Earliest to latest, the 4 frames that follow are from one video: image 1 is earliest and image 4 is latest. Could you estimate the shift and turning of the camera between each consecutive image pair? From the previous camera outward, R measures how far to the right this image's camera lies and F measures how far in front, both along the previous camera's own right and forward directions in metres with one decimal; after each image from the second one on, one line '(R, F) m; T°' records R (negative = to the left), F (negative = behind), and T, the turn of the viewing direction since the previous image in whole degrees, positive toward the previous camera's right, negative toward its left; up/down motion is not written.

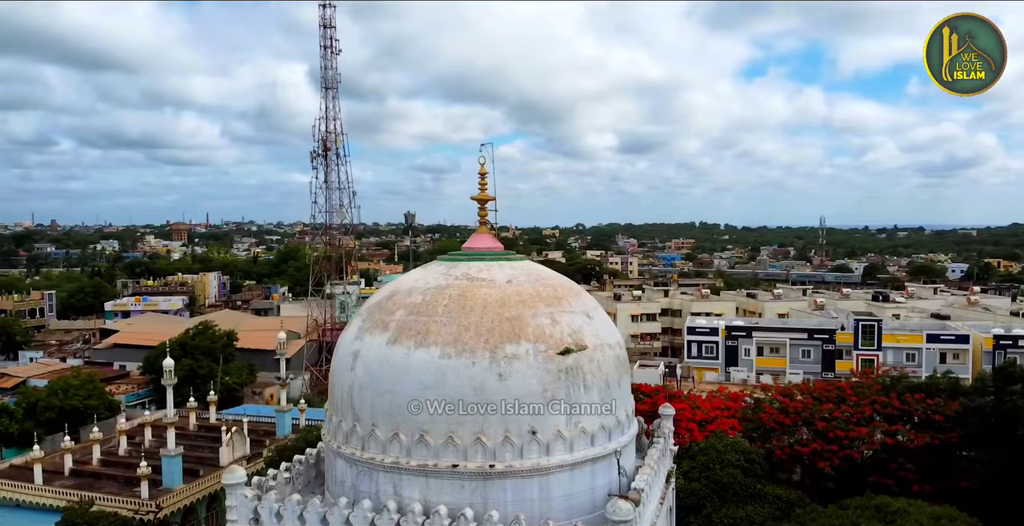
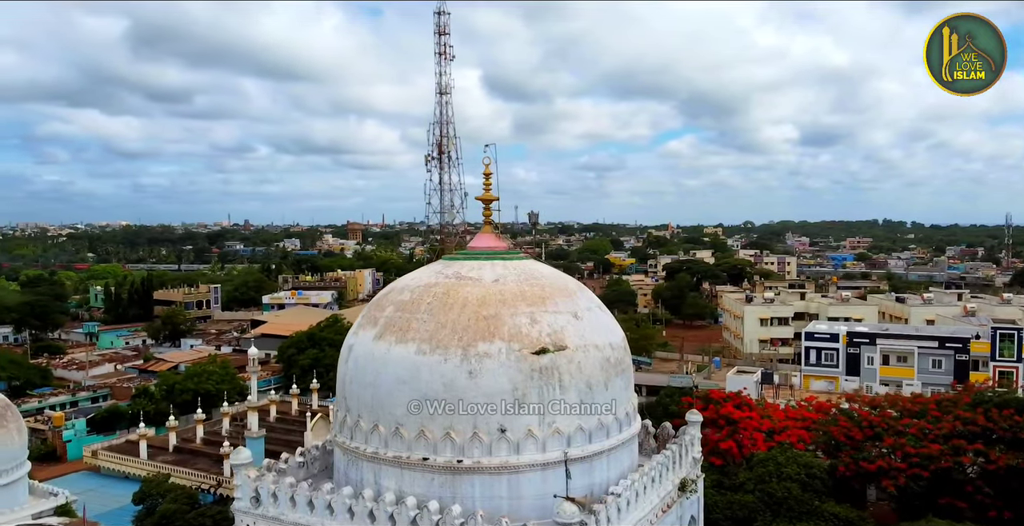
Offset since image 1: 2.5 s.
(+3.3, +0.2) m; -12°
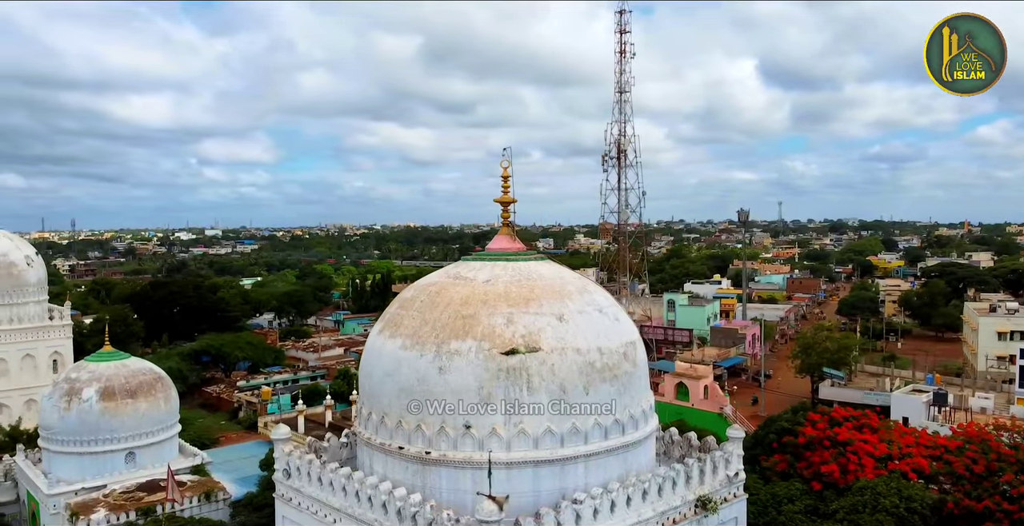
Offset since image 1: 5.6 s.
(+5.1, +0.6) m; -20°
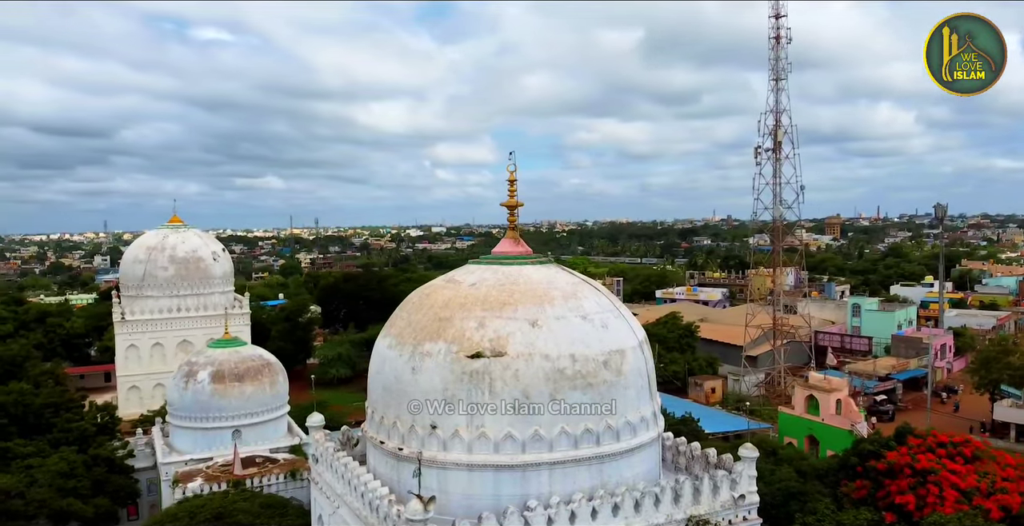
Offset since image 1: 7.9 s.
(+4.5, +0.6) m; -17°
